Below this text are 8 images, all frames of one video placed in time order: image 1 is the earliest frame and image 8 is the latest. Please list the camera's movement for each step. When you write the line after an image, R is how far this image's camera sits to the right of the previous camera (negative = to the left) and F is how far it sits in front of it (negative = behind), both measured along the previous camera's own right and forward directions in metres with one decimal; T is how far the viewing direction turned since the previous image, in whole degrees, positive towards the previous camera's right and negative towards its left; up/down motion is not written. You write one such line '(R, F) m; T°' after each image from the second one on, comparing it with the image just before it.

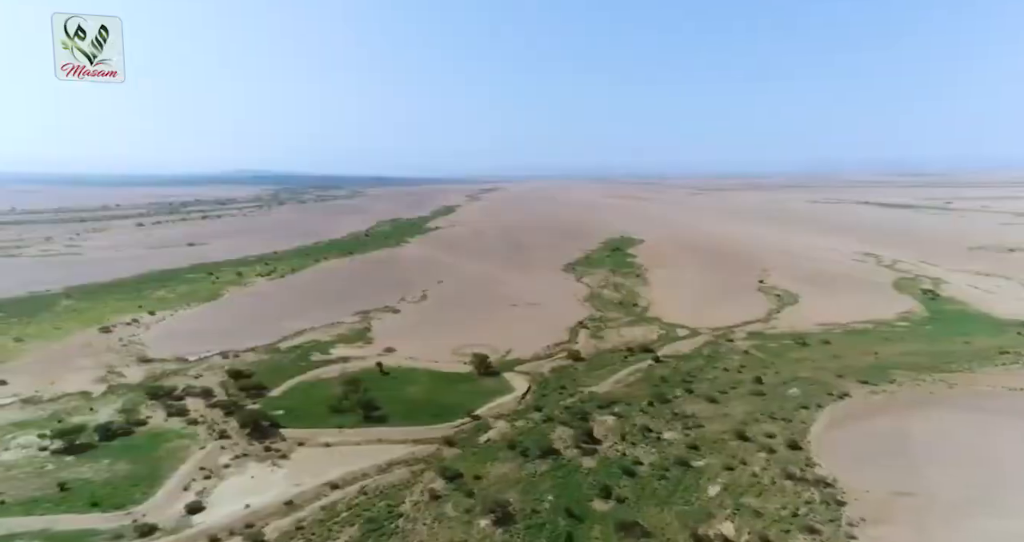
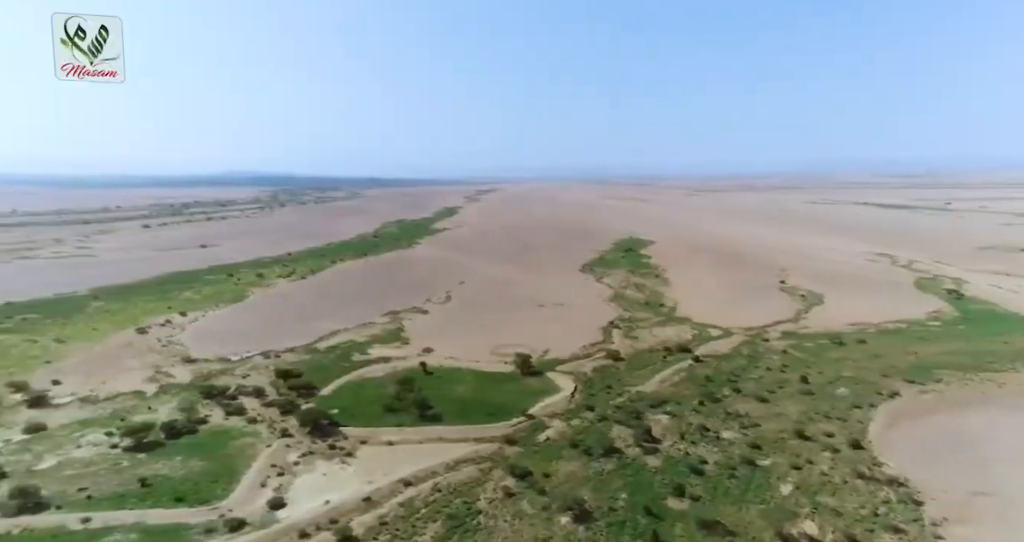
(-1.4, -0.1) m; 0°
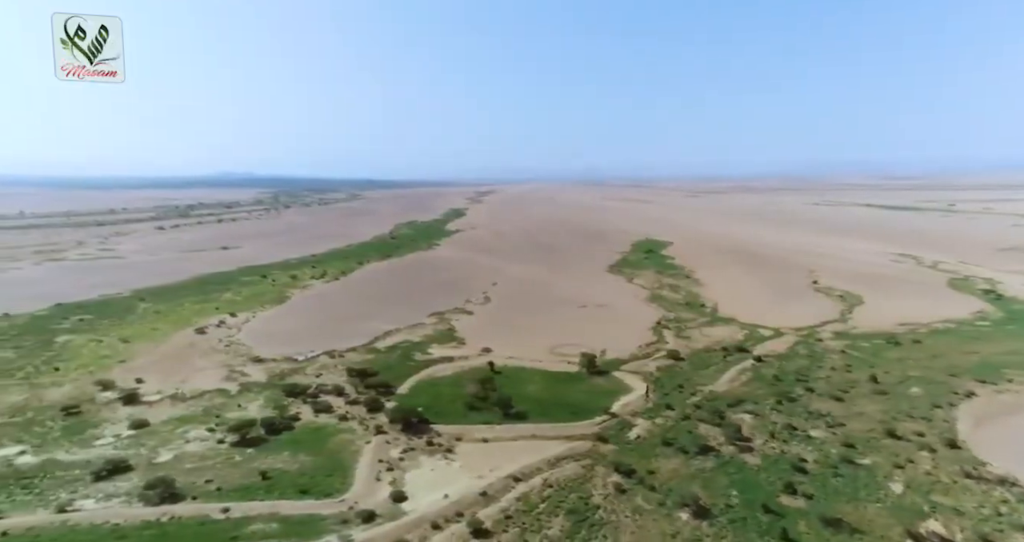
(-2.2, -0.2) m; 0°
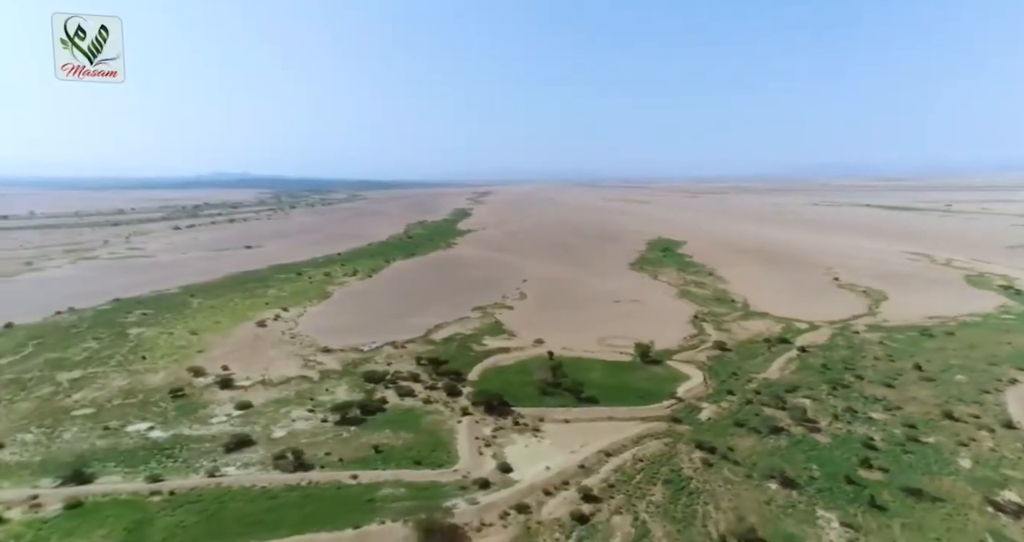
(-2.1, -0.8) m; 0°
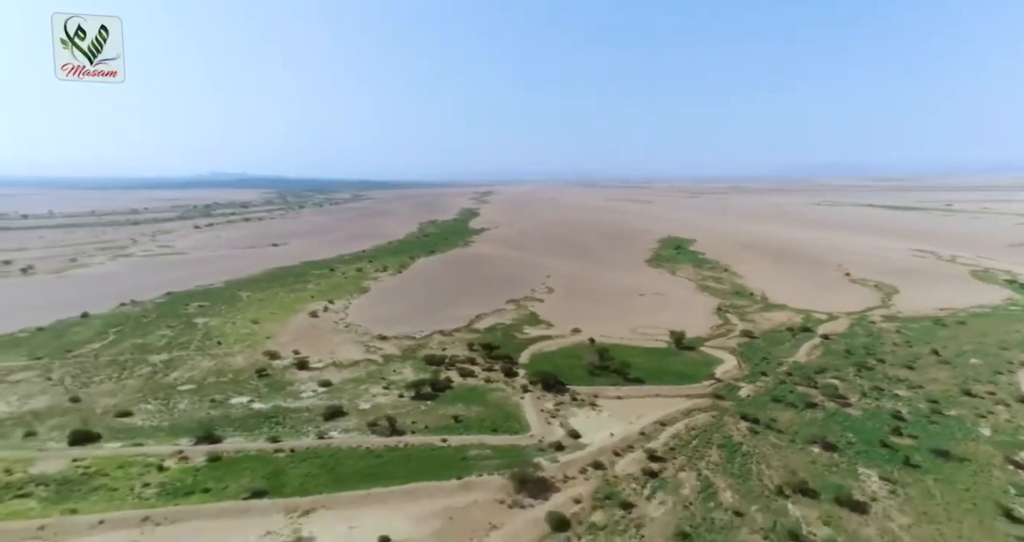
(-1.6, -1.2) m; 0°
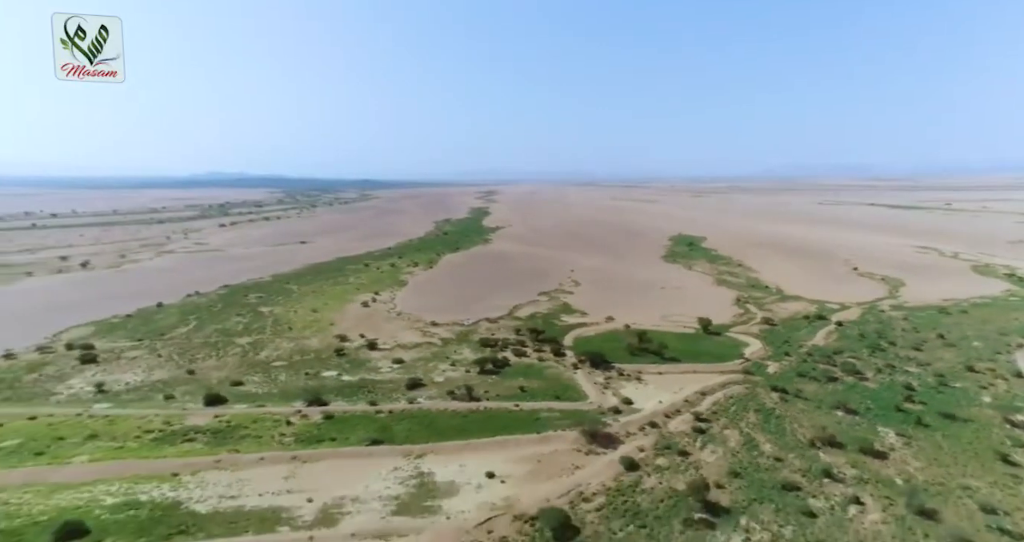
(-1.6, -1.7) m; 0°
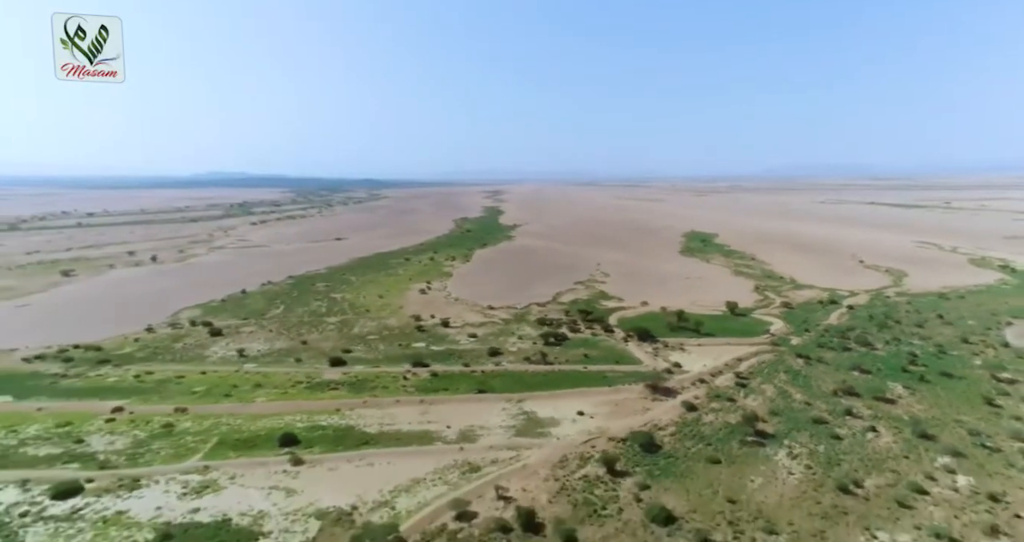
(-2.1, -2.5) m; 0°
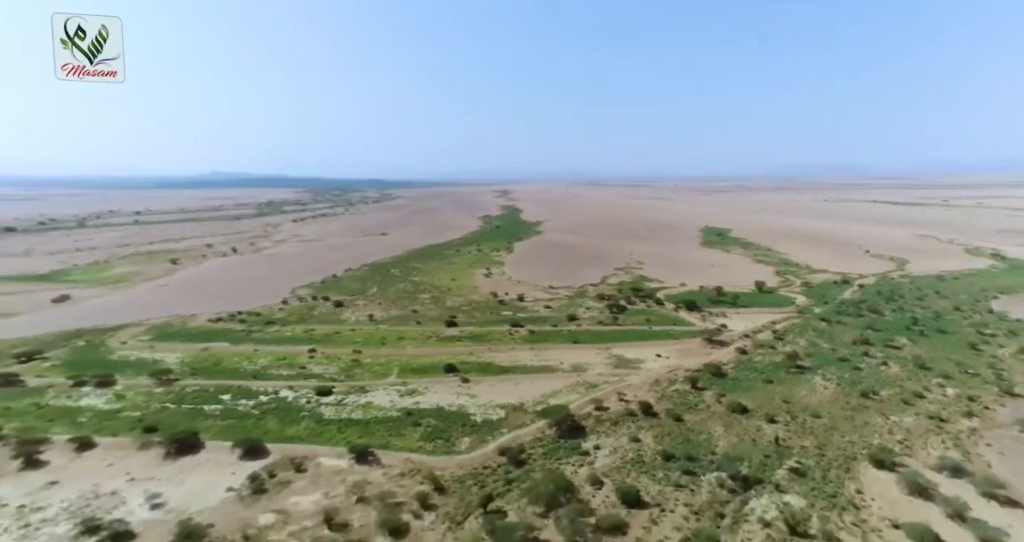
(-2.8, -3.6) m; 0°
